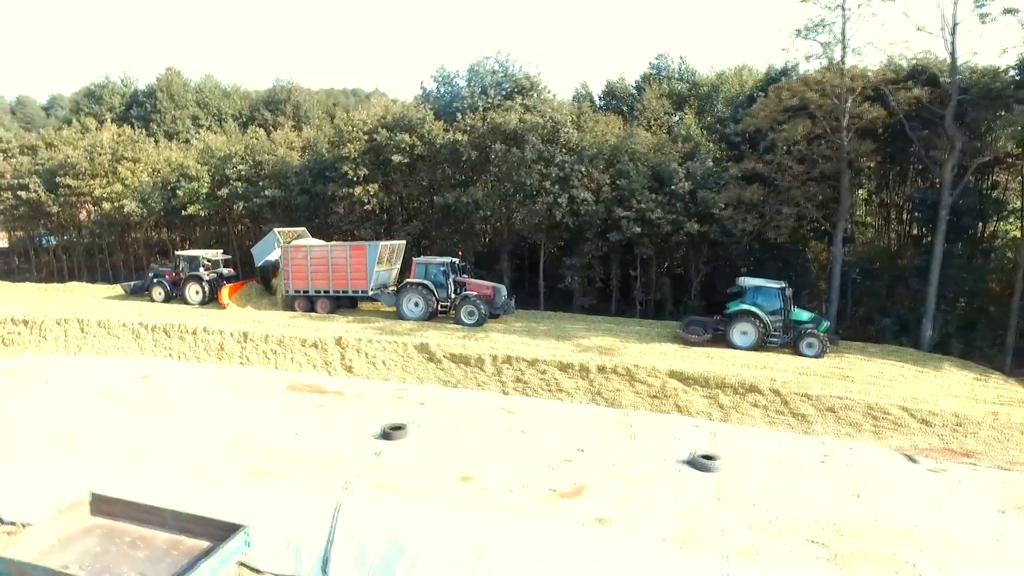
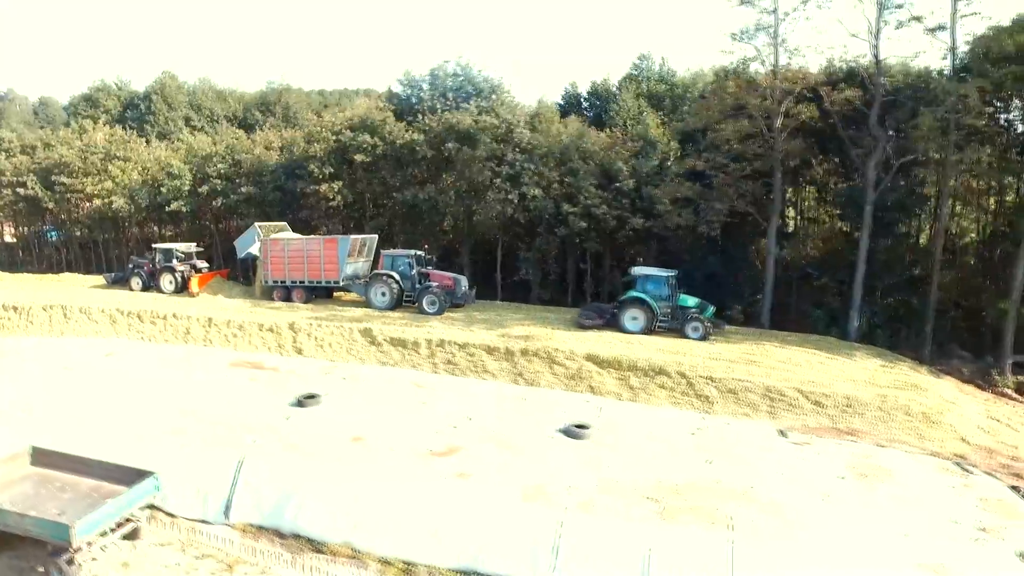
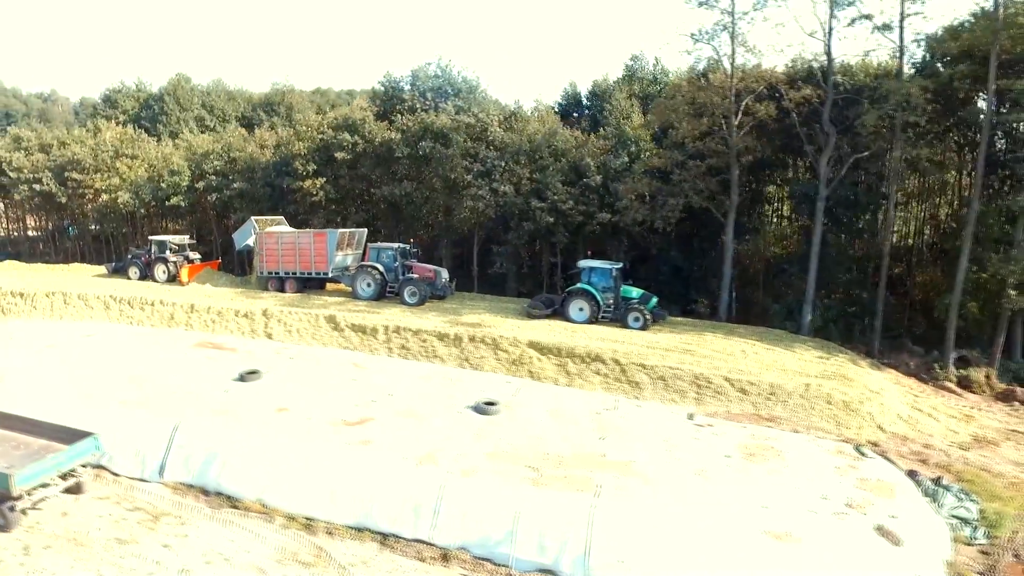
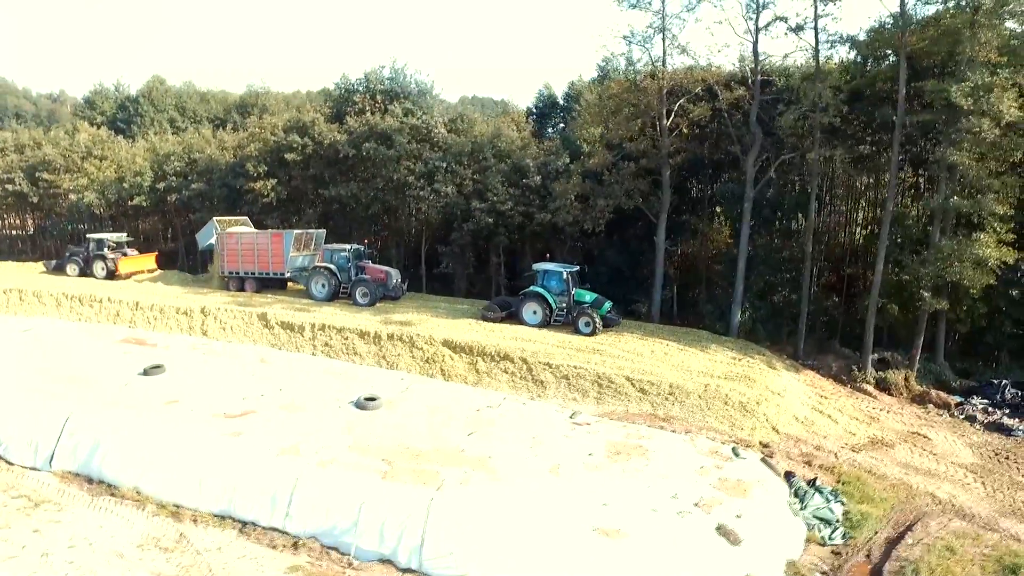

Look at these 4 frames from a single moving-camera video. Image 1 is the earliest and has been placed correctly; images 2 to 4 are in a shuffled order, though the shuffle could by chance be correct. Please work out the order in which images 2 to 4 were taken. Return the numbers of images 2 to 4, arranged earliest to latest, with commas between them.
2, 3, 4
